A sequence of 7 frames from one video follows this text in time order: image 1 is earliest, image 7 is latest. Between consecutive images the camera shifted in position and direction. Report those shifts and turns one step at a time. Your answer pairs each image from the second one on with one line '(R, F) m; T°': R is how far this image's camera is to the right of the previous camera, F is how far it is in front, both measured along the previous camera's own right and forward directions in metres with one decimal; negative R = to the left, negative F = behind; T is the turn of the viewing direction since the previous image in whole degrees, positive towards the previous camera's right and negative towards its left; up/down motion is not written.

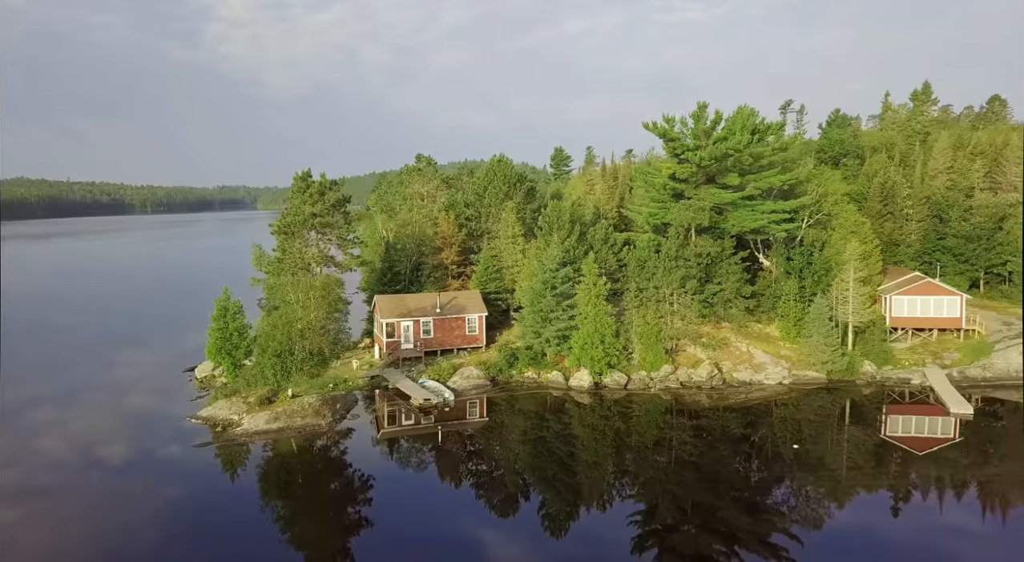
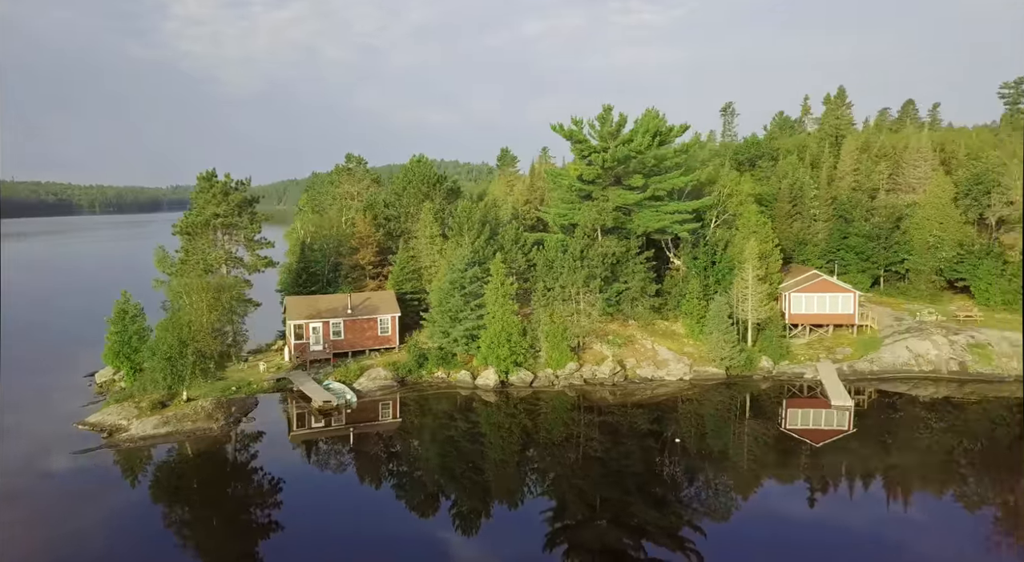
(+2.6, -0.3) m; +3°
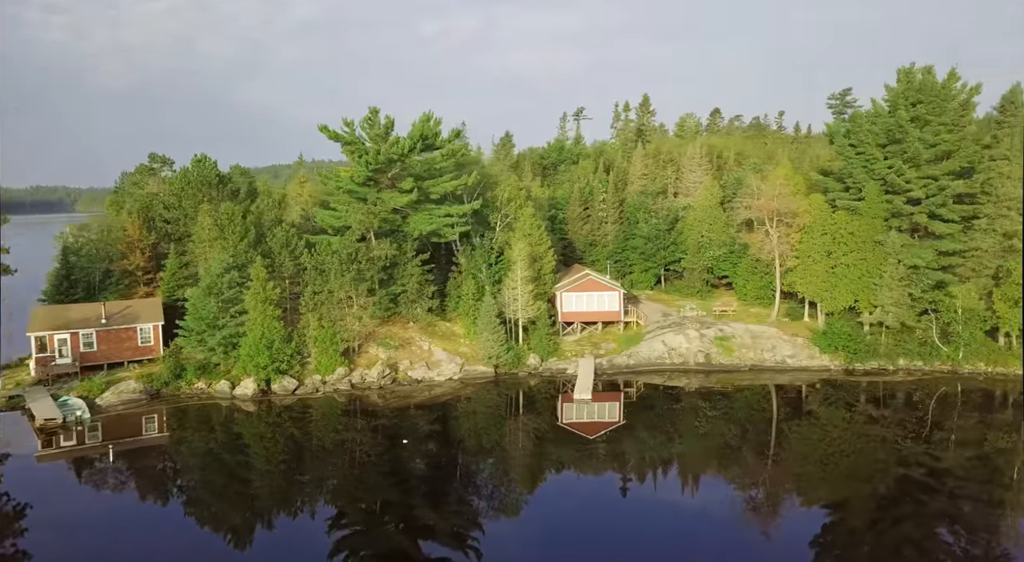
(+5.9, -0.5) m; +9°
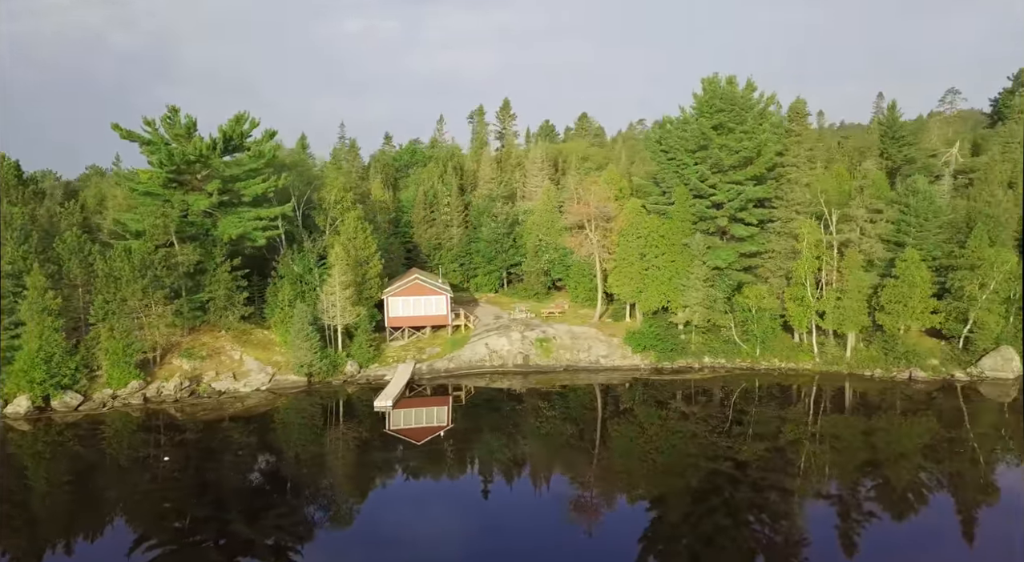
(+5.2, 0.0) m; +7°
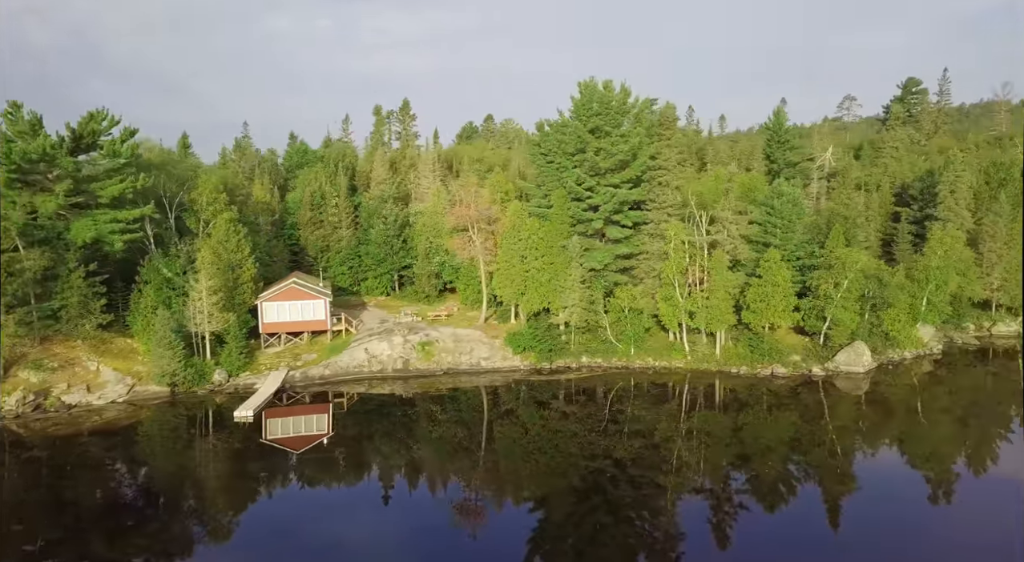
(+2.7, +0.1) m; +6°
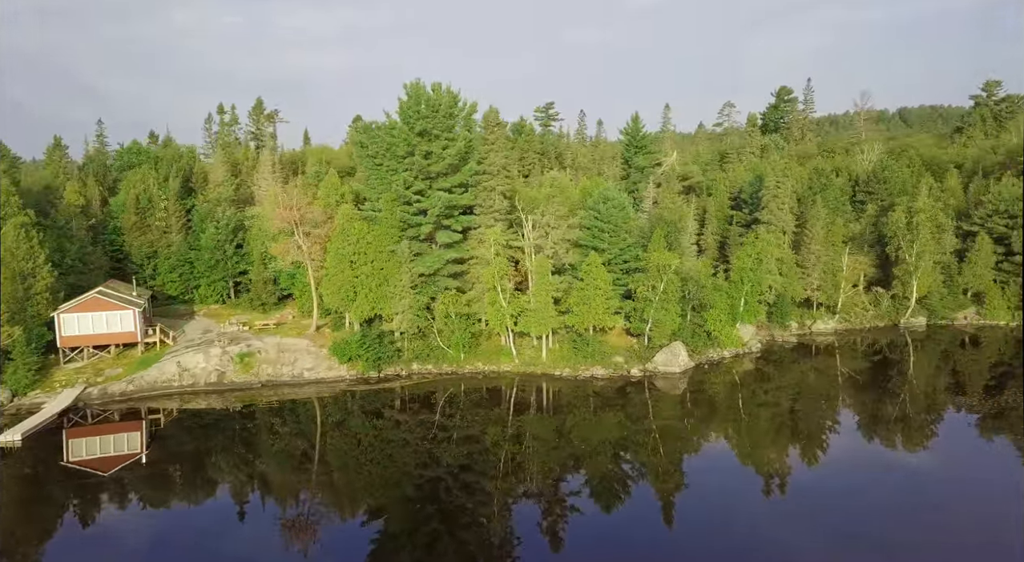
(+4.3, +0.3) m; +7°
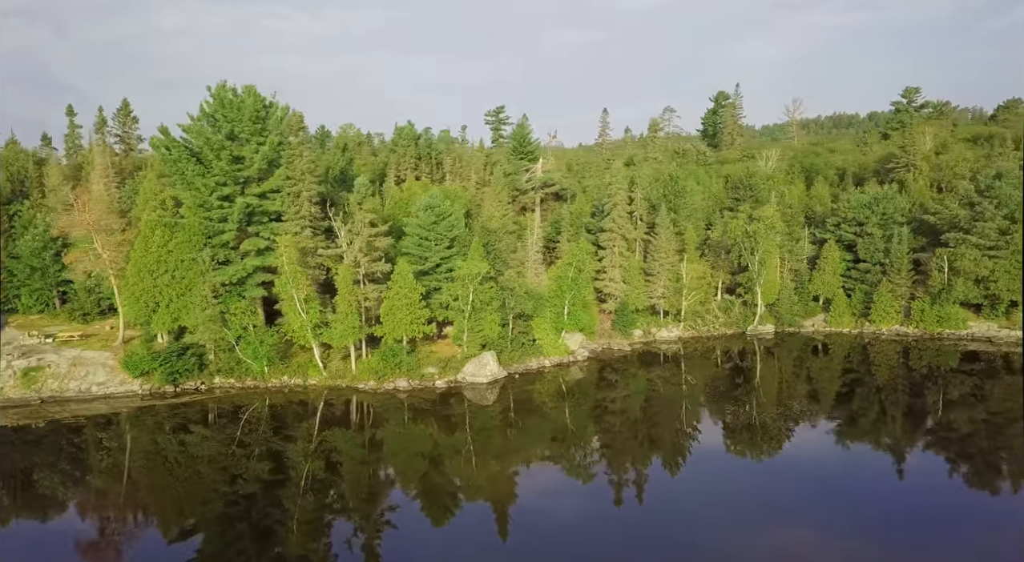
(+8.0, +0.8) m; +2°
